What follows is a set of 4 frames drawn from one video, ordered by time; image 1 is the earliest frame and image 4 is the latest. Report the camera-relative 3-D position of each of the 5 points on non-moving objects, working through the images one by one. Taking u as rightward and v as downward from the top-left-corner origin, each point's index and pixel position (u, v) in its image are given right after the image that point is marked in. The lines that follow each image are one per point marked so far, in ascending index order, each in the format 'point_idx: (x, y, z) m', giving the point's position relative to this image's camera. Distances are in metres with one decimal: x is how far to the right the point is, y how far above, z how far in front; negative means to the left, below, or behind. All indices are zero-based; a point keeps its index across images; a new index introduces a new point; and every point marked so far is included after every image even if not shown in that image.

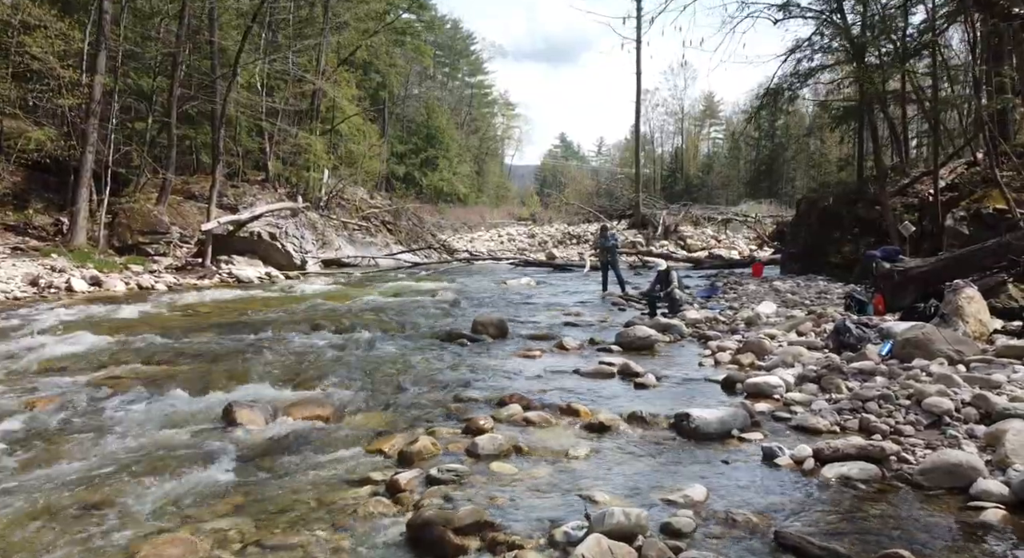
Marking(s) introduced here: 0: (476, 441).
0: (-0.2, -1.0, +4.5) m
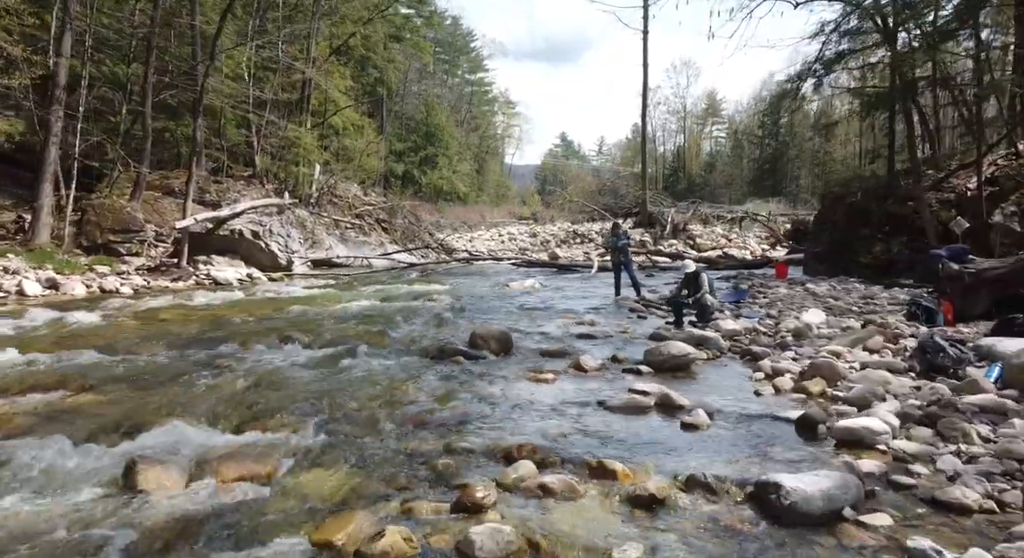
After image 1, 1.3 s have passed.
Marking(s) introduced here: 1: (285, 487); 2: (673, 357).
0: (-0.2, -1.0, +3.0) m
1: (-1.2, -1.1, +3.8) m
2: (+1.4, -0.7, +6.6) m
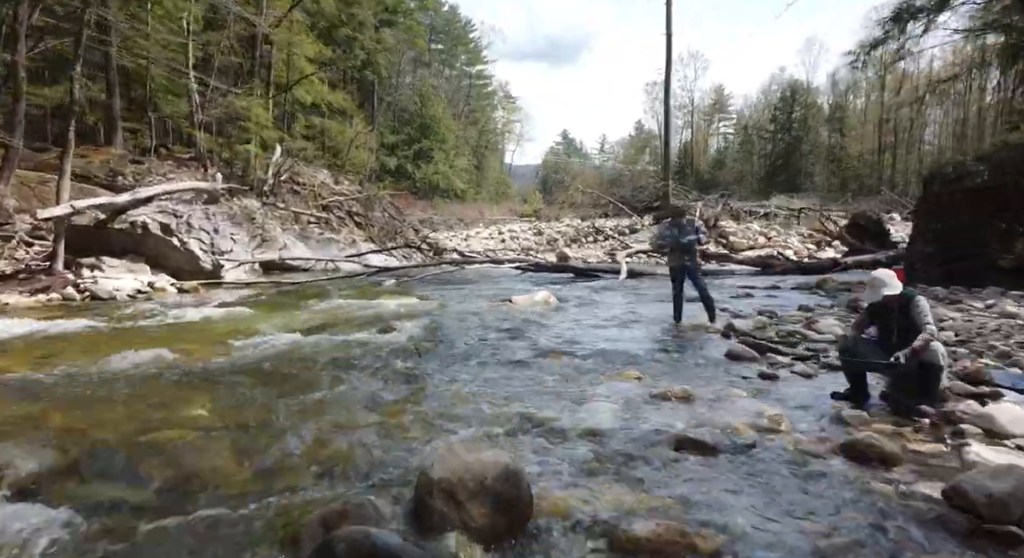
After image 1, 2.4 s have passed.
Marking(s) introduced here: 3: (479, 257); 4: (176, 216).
0: (-0.1, -1.2, -1.9) m
1: (-1.1, -1.2, -1.0) m
2: (+1.5, -0.9, +1.8) m
3: (-0.7, +0.5, +15.8) m
4: (-6.3, +1.2, +14.1) m
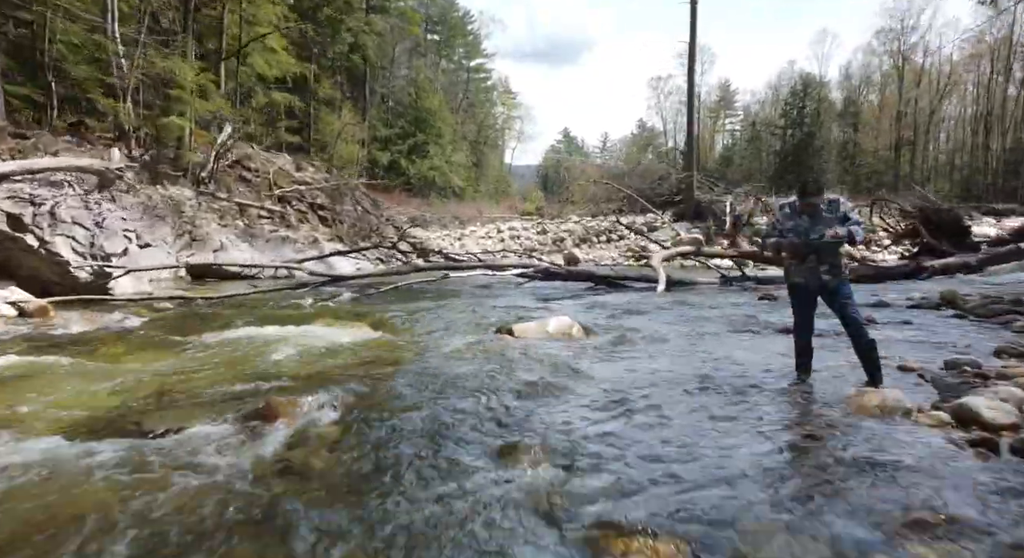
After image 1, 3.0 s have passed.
0: (-0.1, -1.4, -6.0) m
1: (-1.1, -1.4, -5.1) m
2: (+1.5, -1.1, -2.3) m
3: (-0.7, +0.3, +11.7) m
4: (-6.3, +1.0, +10.0) m
